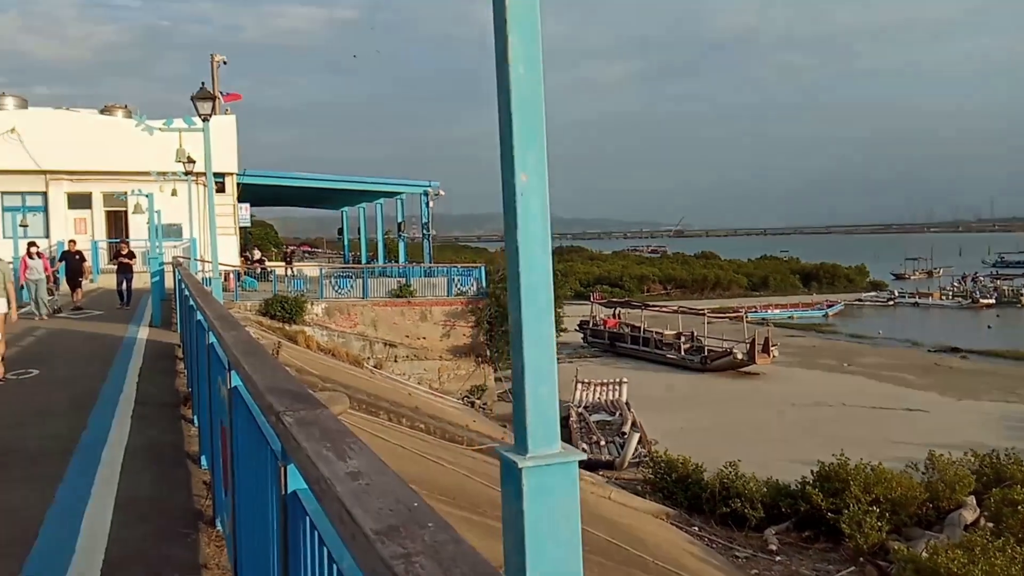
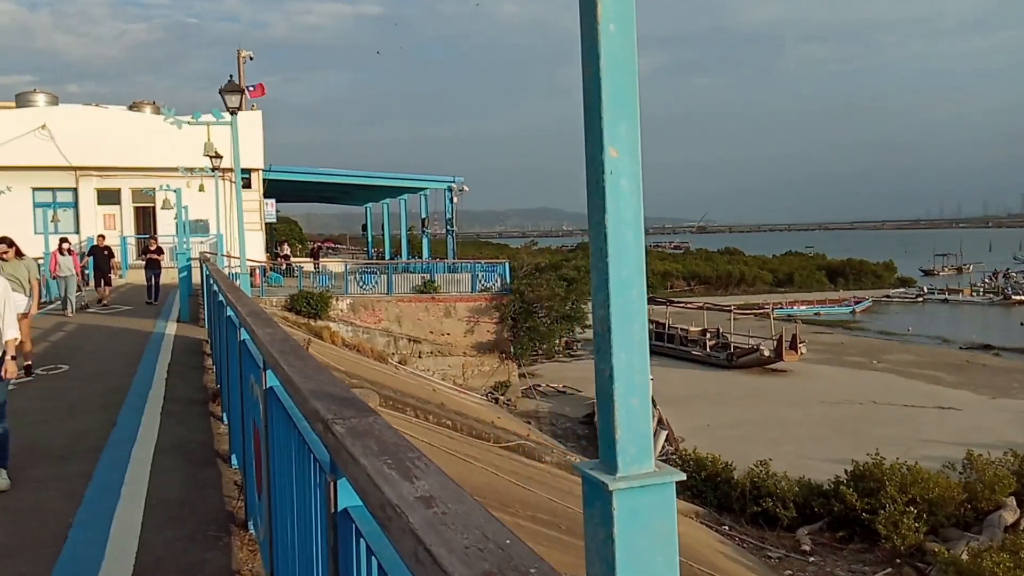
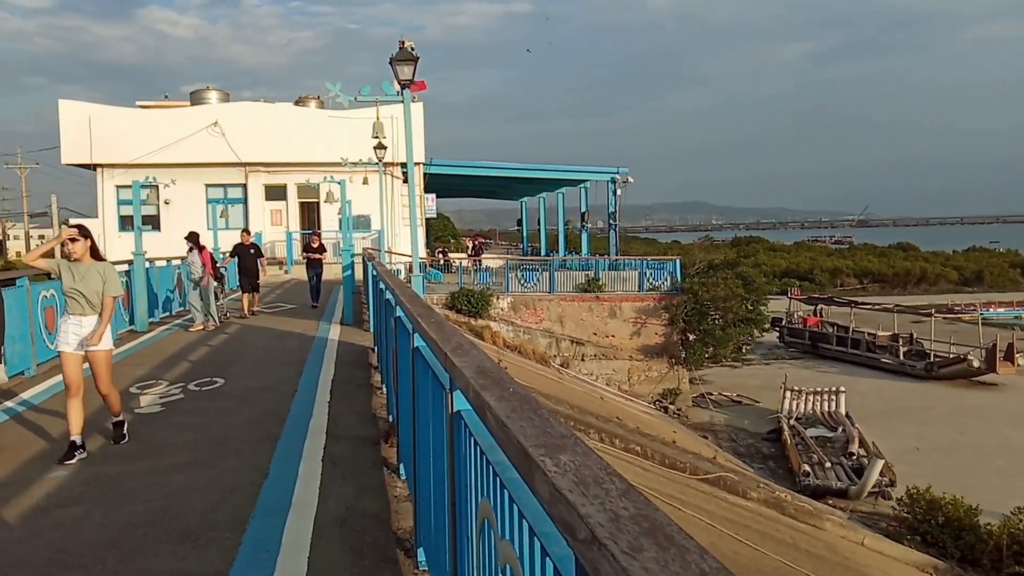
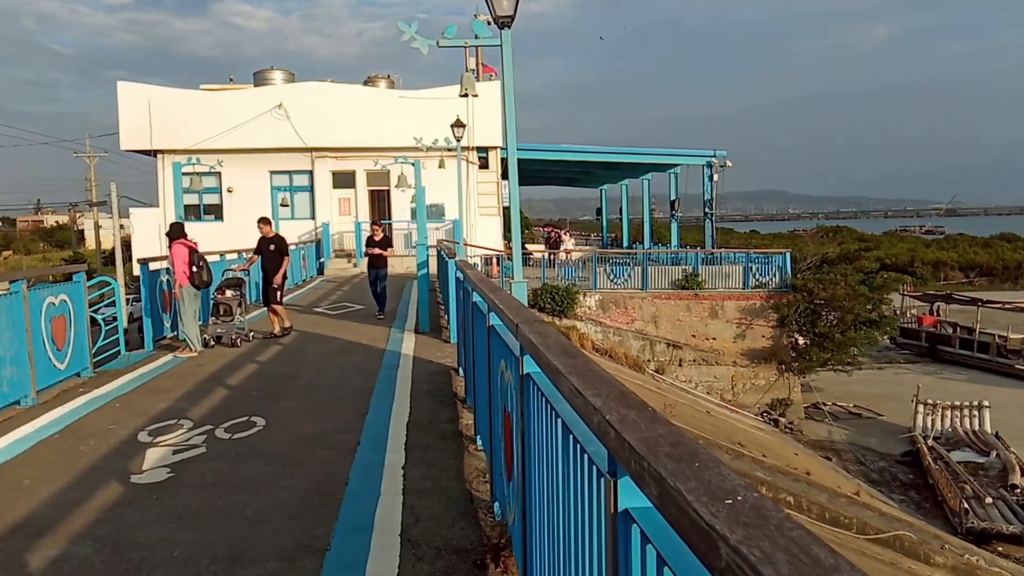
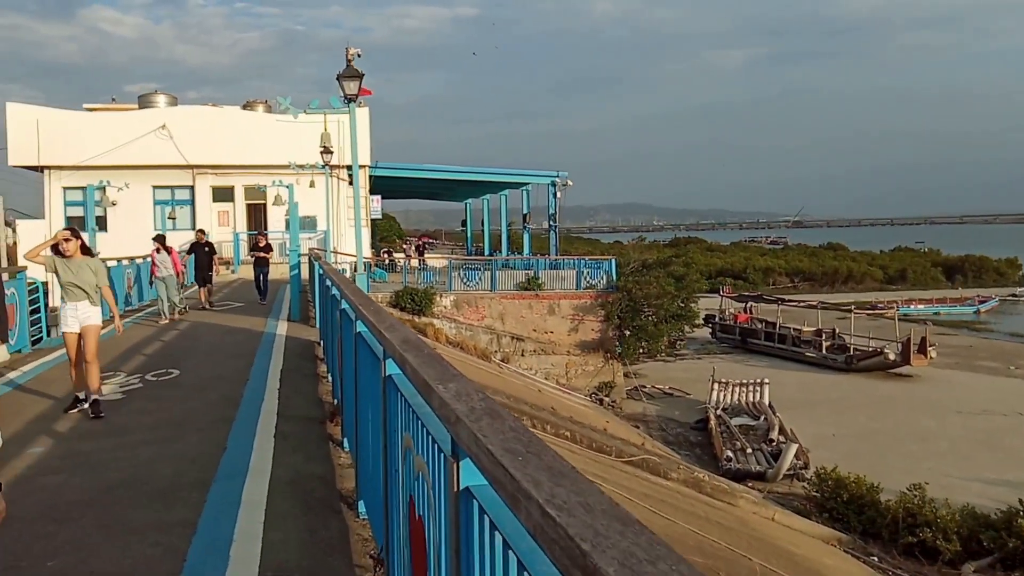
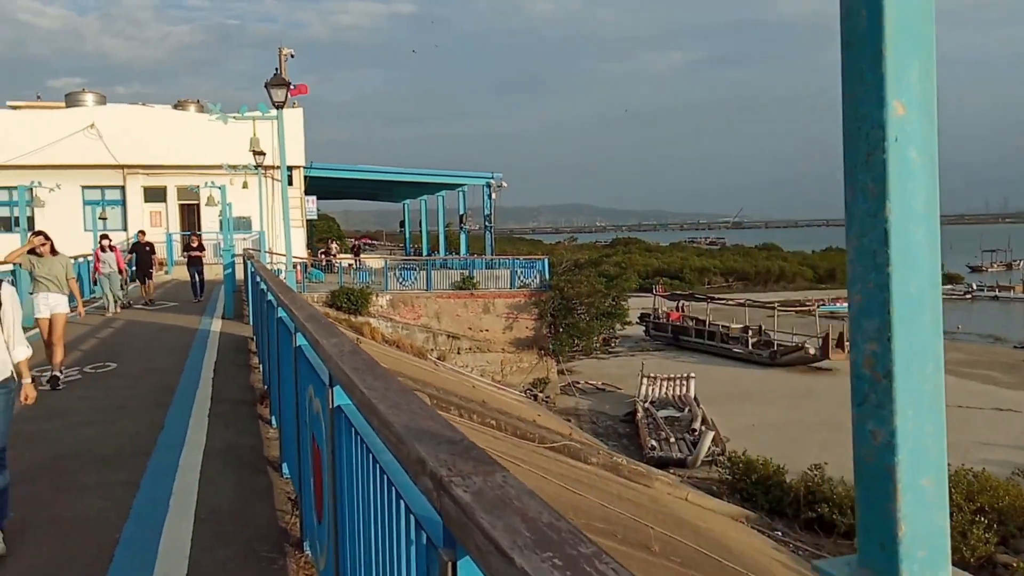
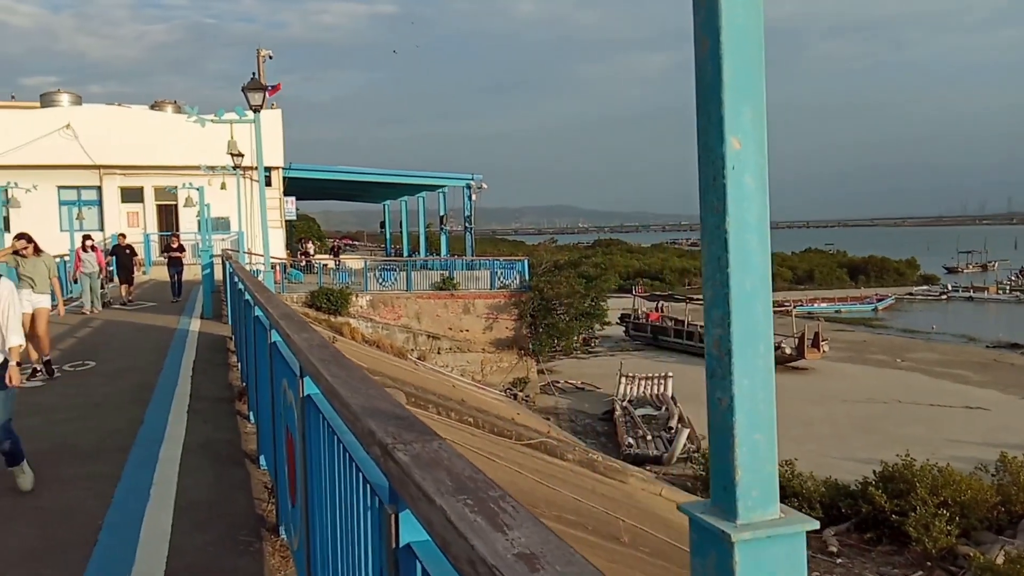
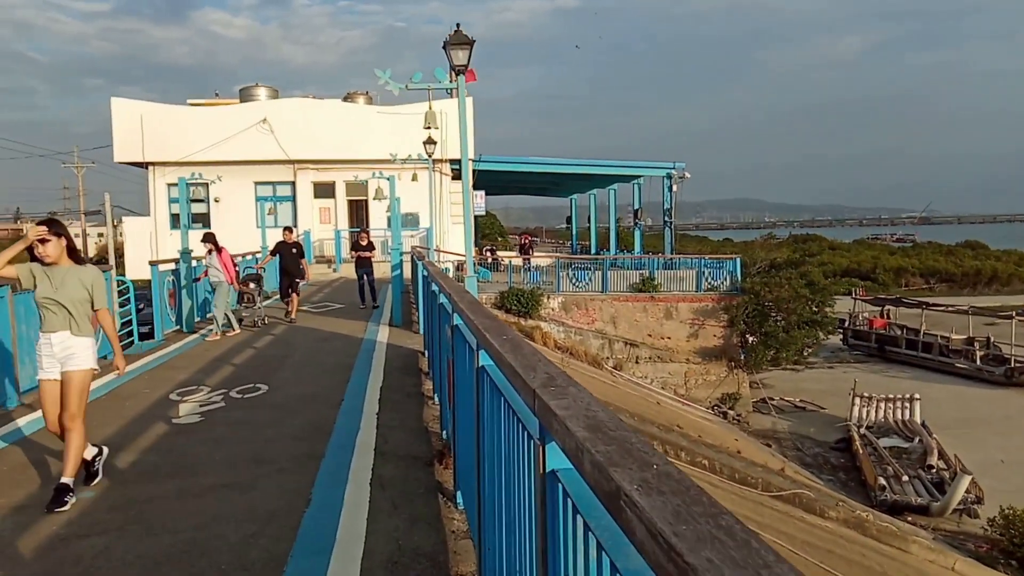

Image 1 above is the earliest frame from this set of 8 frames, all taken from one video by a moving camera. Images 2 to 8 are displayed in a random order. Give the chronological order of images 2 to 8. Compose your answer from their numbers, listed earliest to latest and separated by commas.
2, 7, 6, 5, 3, 8, 4
